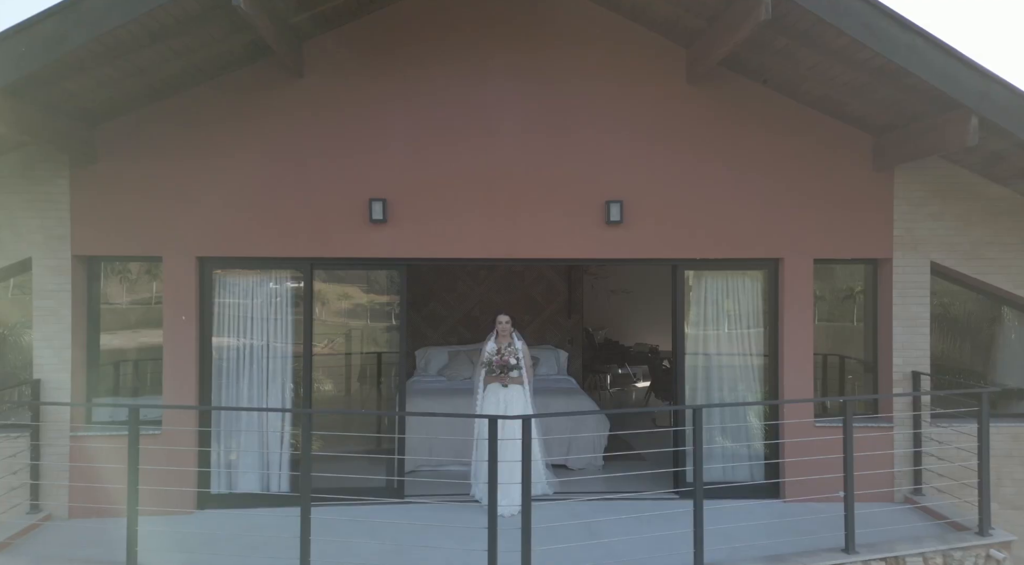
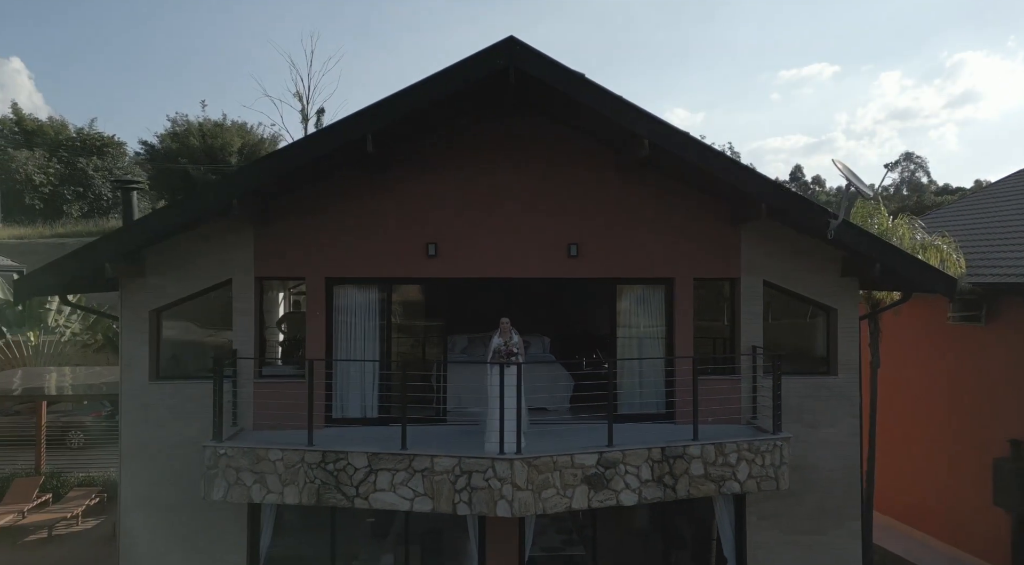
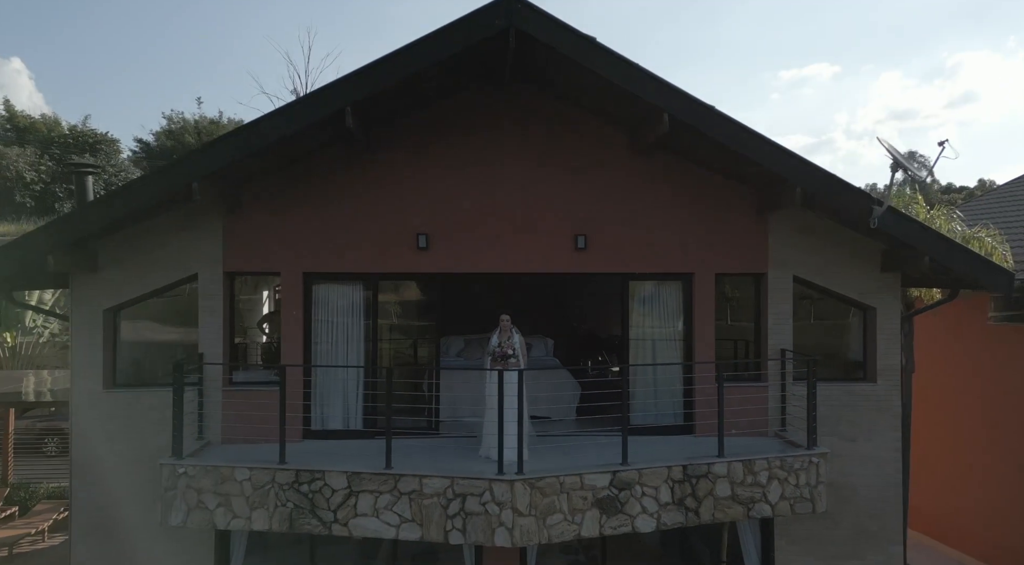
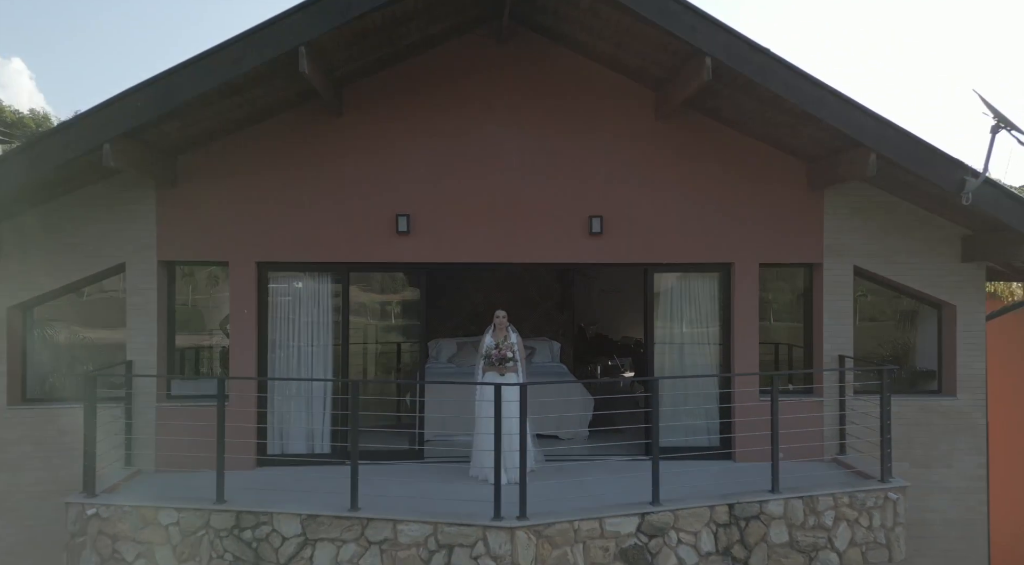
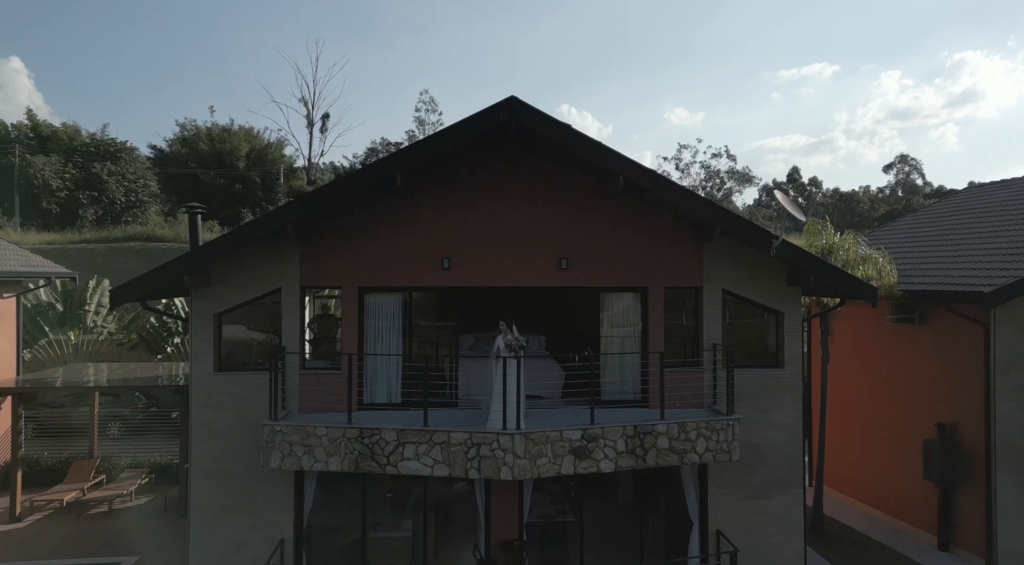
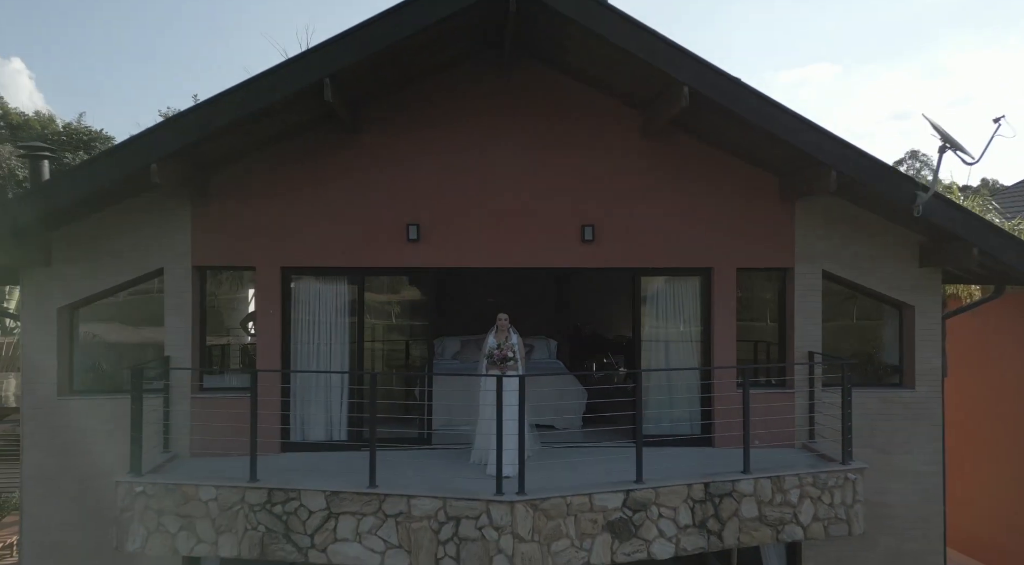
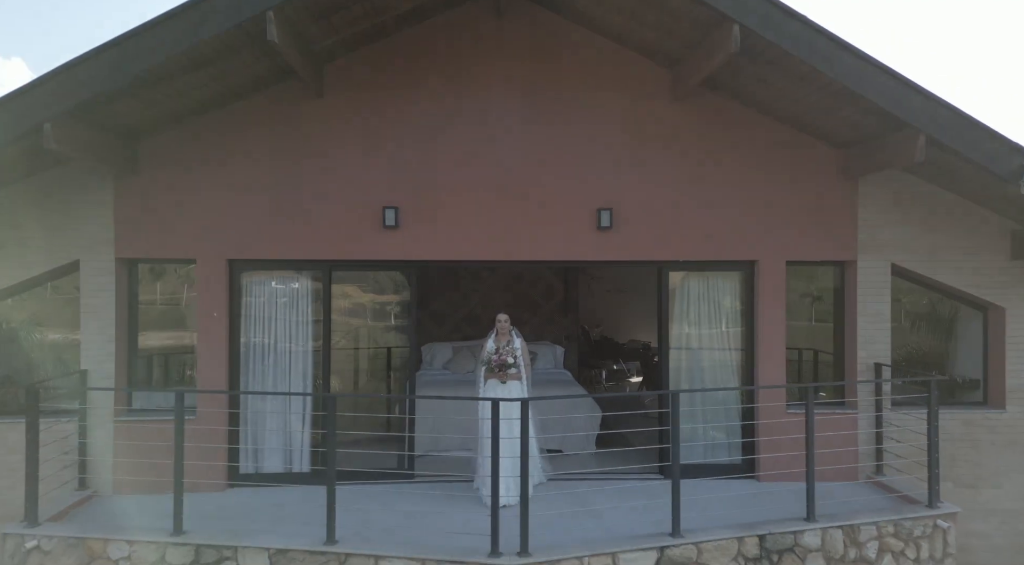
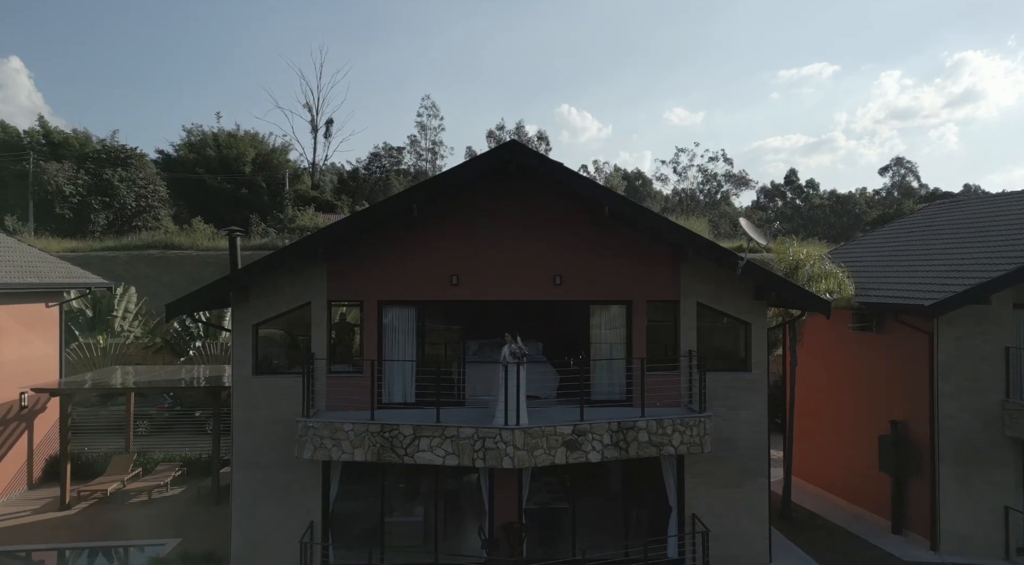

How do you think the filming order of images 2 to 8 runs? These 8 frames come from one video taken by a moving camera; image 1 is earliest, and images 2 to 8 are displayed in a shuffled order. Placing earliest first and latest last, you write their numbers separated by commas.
7, 4, 6, 3, 2, 5, 8
